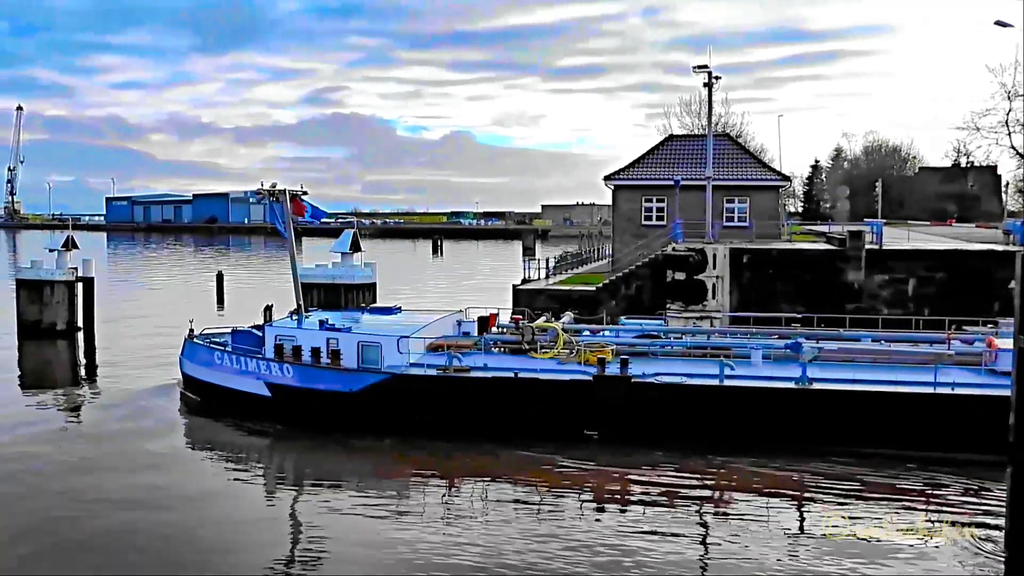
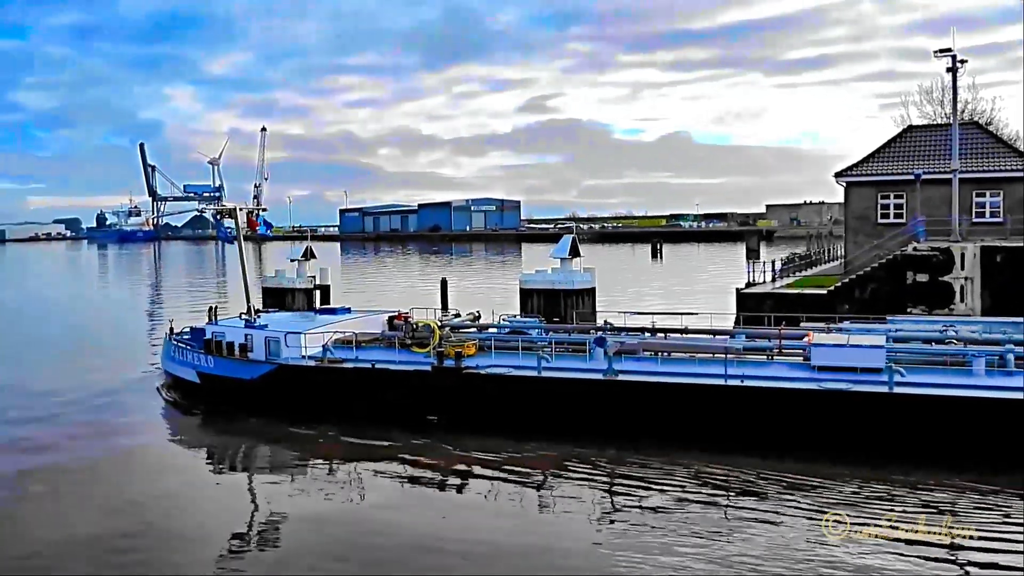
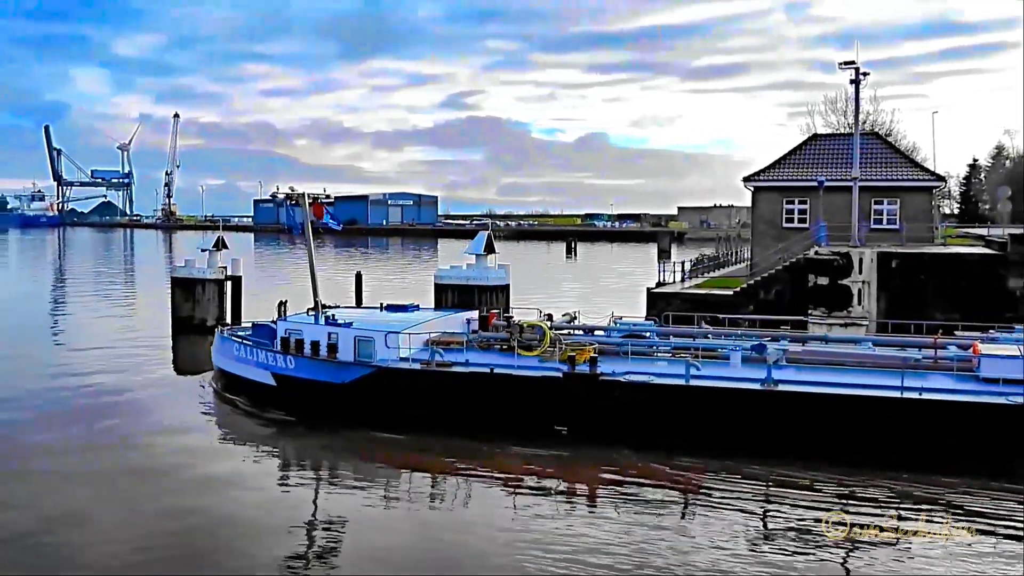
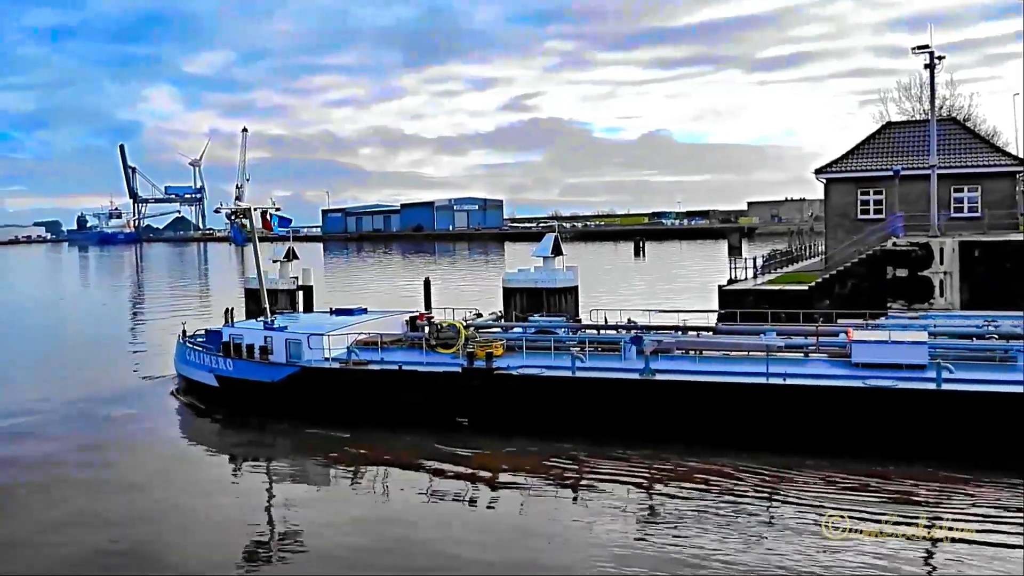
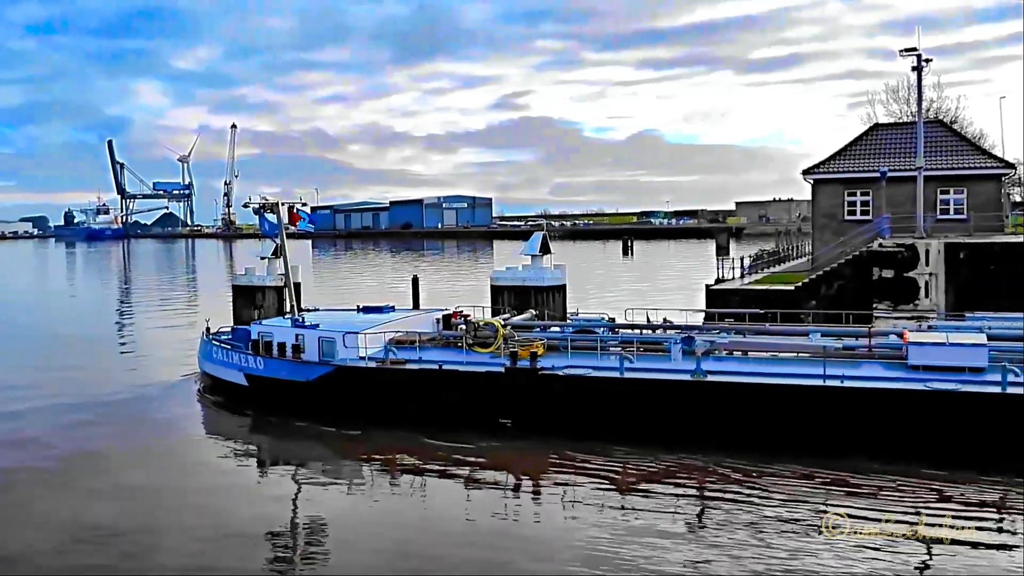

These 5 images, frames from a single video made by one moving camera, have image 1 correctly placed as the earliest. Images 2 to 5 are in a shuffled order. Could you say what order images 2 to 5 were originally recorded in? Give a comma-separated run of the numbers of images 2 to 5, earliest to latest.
3, 5, 4, 2
